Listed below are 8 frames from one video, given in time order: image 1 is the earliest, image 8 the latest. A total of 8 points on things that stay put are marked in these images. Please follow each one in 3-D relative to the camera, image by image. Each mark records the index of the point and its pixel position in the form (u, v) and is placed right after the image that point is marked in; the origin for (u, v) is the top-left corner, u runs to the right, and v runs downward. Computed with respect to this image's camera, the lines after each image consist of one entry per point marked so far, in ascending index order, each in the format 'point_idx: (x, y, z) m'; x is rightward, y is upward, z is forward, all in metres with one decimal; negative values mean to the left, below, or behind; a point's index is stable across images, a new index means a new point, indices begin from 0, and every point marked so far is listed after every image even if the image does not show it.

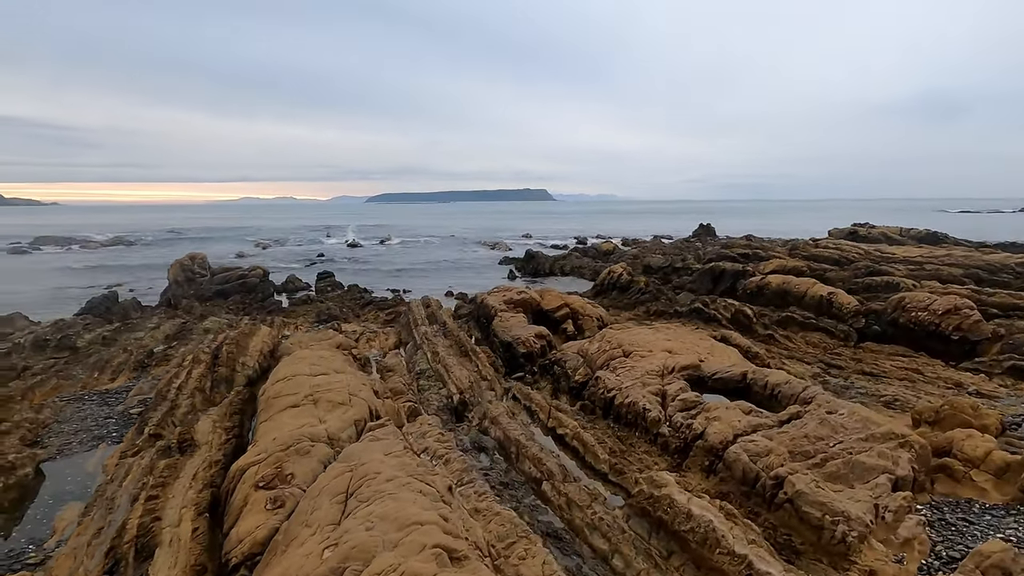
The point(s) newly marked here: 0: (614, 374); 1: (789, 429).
0: (+1.7, -1.4, +11.1) m
1: (+3.3, -1.7, +8.0) m
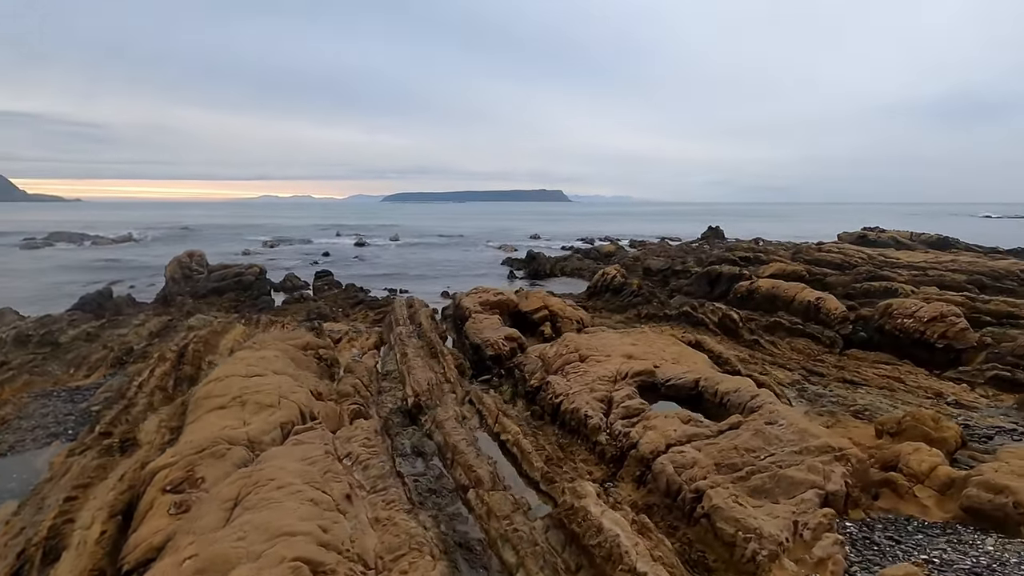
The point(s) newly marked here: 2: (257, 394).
0: (+0.8, -1.5, +10.8) m
1: (+2.4, -1.8, +7.7) m
2: (-3.3, -1.4, +8.7) m
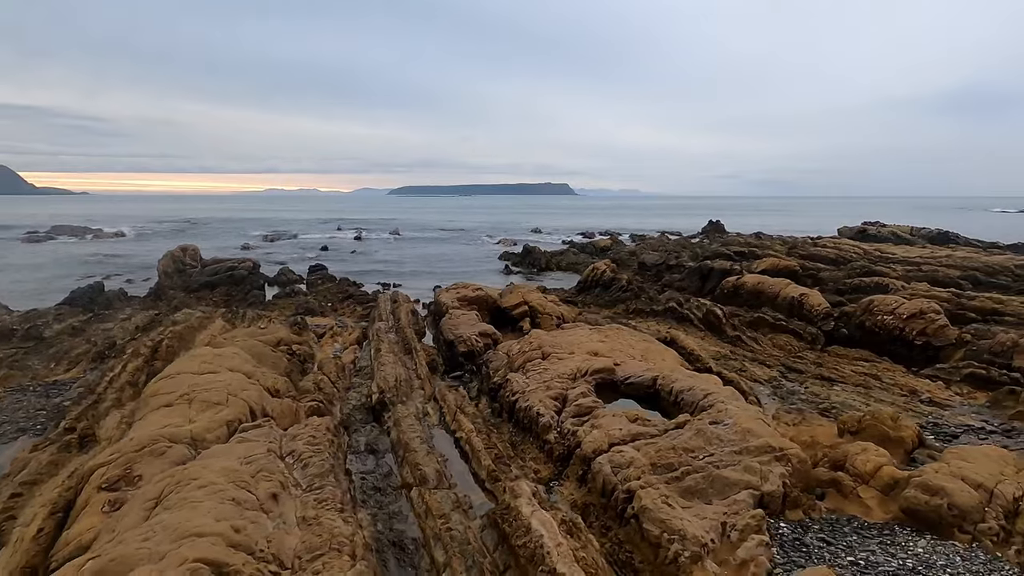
0: (+0.2, -1.4, +10.8) m
1: (+1.7, -1.7, +7.7) m
2: (-4.0, -1.4, +8.7) m
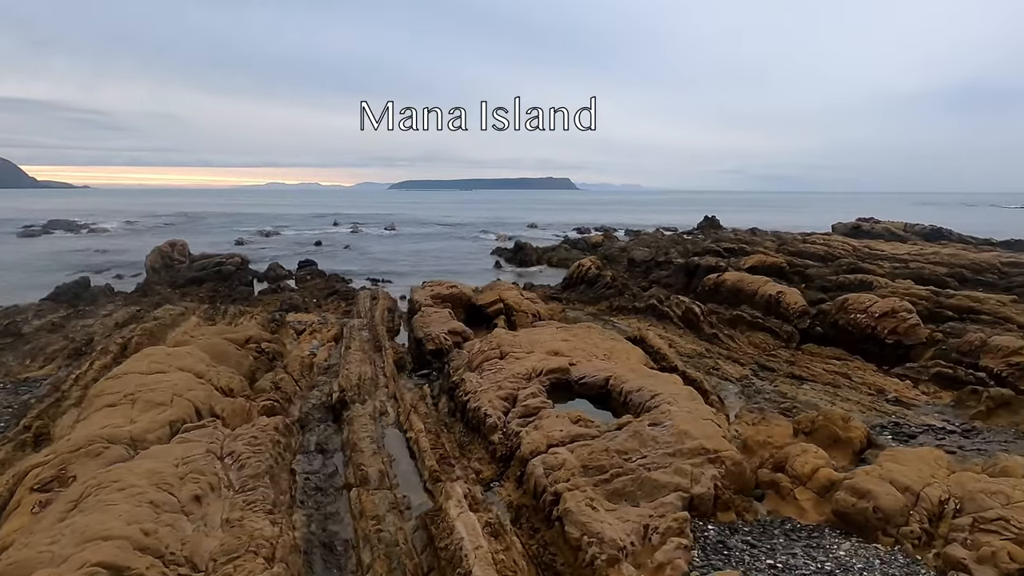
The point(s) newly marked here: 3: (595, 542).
0: (-0.5, -1.4, +10.8) m
1: (+1.0, -1.8, +7.7) m
2: (-4.7, -1.4, +8.7) m
3: (+0.8, -2.3, +6.0) m
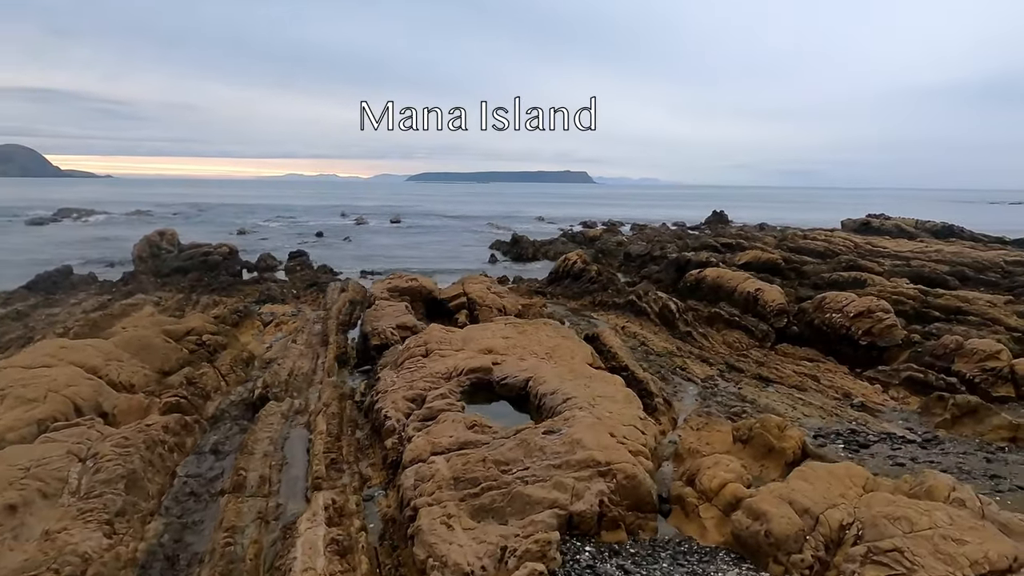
0: (-1.8, -1.3, +10.2) m
1: (-0.3, -1.7, +7.1) m
2: (-6.0, -1.2, +8.2) m
3: (-0.6, -2.3, +5.4) m
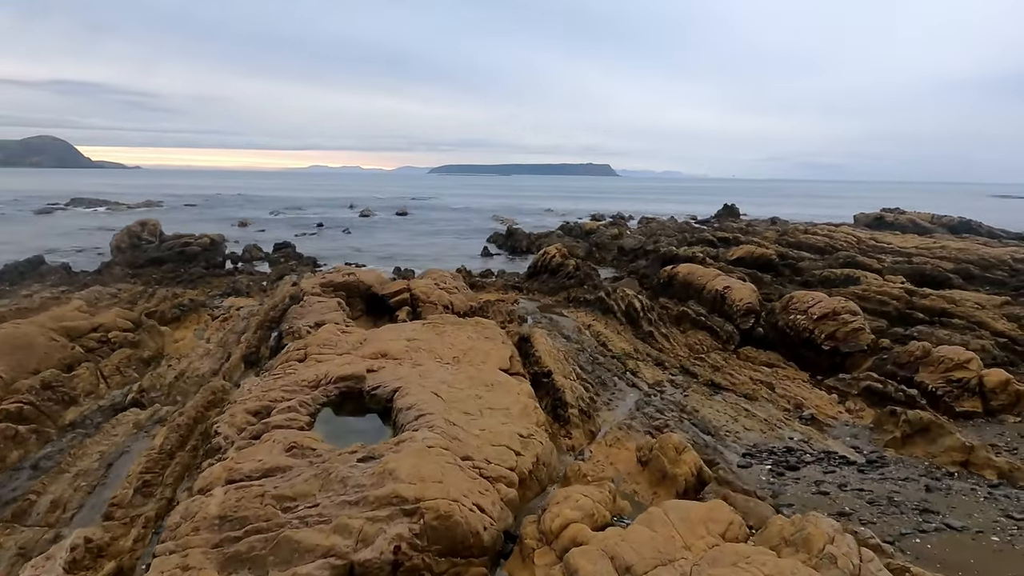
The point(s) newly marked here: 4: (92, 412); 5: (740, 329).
0: (-3.5, -1.3, +9.2) m
1: (-2.1, -1.7, +6.0) m
2: (-7.8, -1.2, +7.3) m
3: (-2.5, -2.3, +4.4) m
4: (-6.4, -1.9, +10.1) m
5: (+6.1, -1.1, +17.6) m
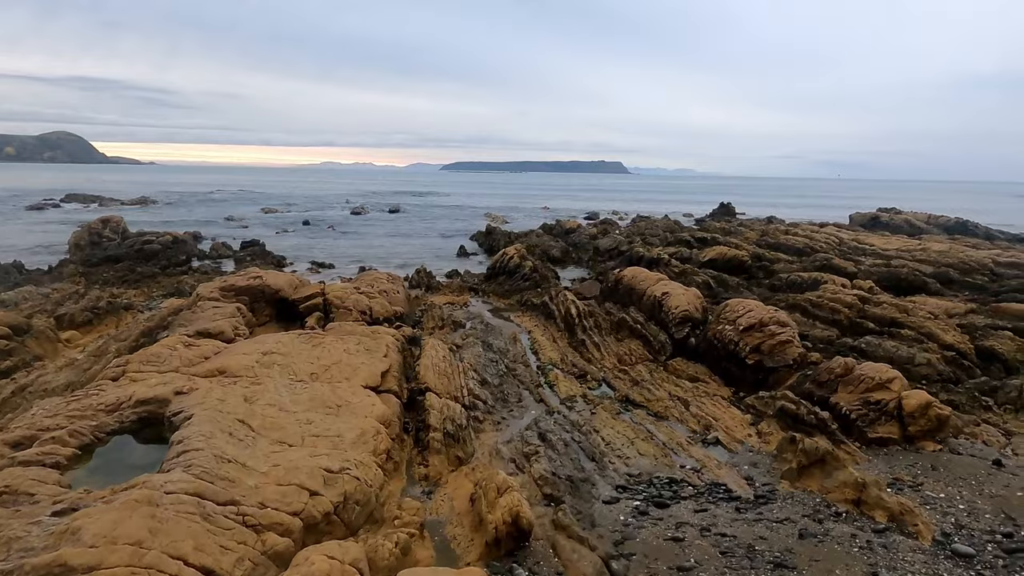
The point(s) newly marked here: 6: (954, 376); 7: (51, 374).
0: (-5.6, -1.4, +8.2) m
1: (-4.3, -1.9, +5.0) m
2: (-10.0, -1.3, +6.4) m
3: (-4.7, -2.5, +3.4) m
4: (-8.5, -2.0, +9.2) m
5: (+4.0, -1.2, +16.5) m
6: (+9.4, -1.9, +14.1) m
7: (-8.1, -1.5, +11.7) m
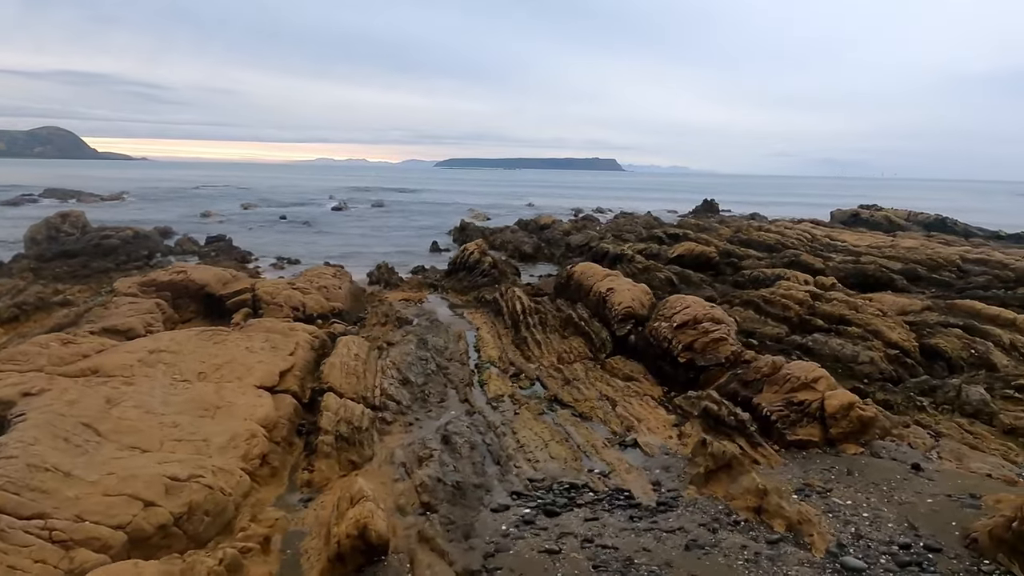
0: (-7.1, -1.4, +7.7) m
1: (-5.7, -1.8, +4.4) m
2: (-11.4, -1.2, +5.8) m
3: (-6.1, -2.4, +2.8) m
4: (-10.0, -1.9, +8.6) m
5: (+2.5, -1.1, +16.0) m
6: (+7.9, -1.8, +13.7) m
7: (-9.6, -1.4, +11.1) m
